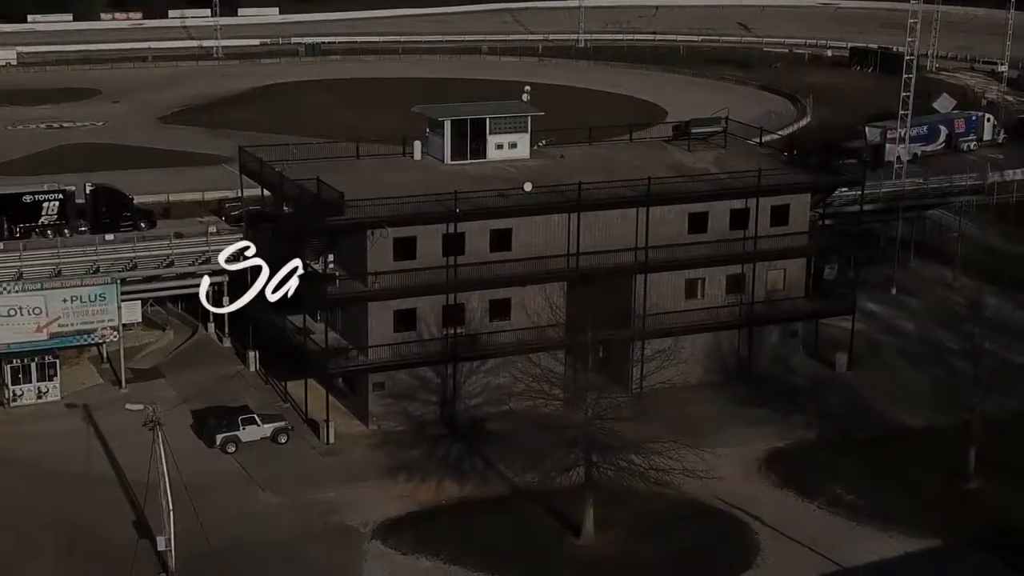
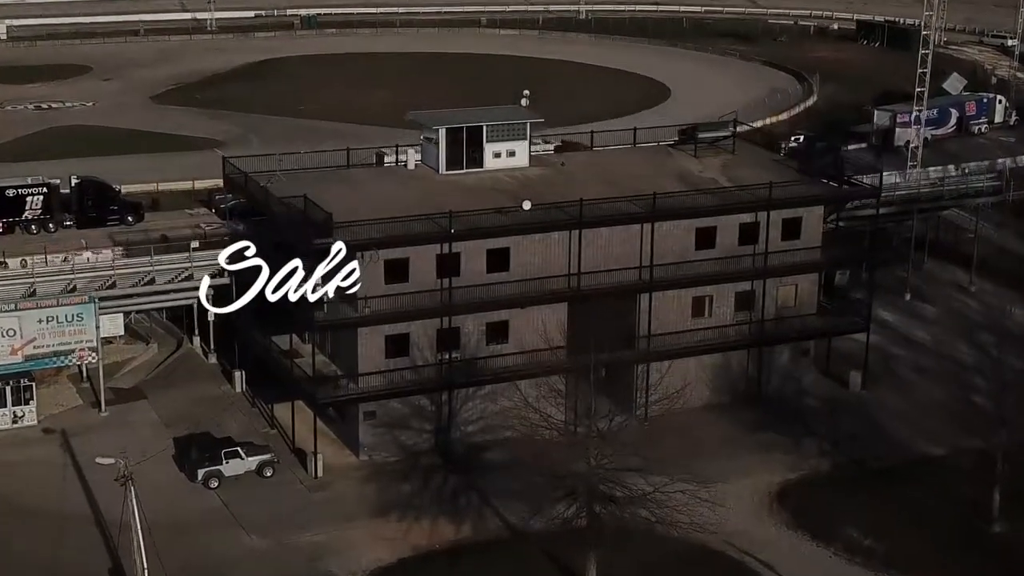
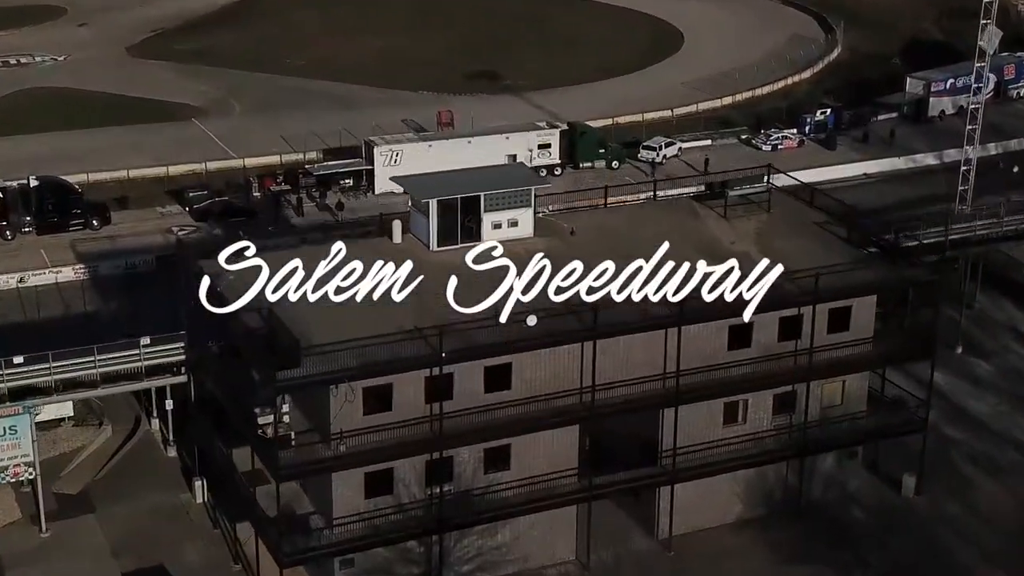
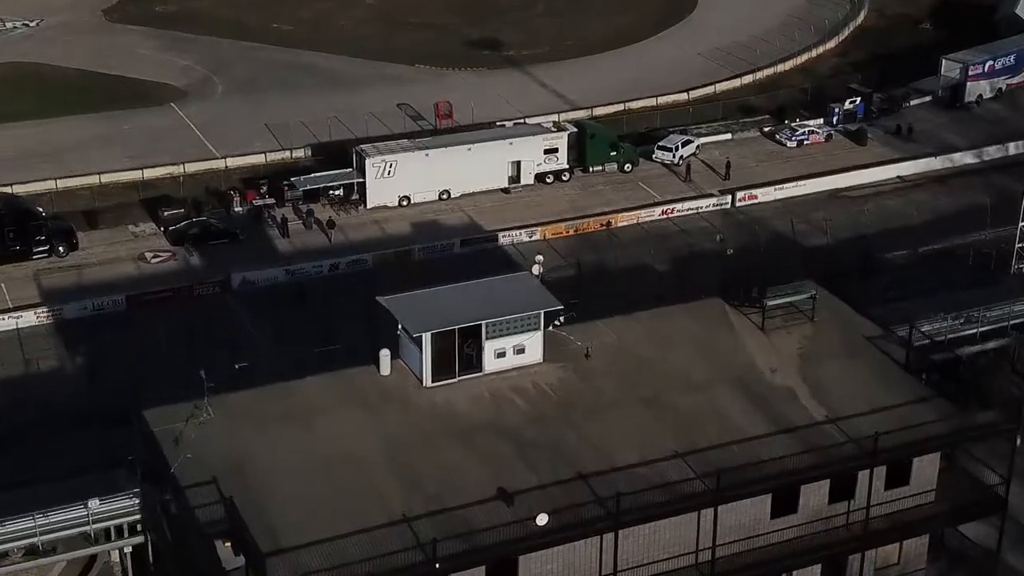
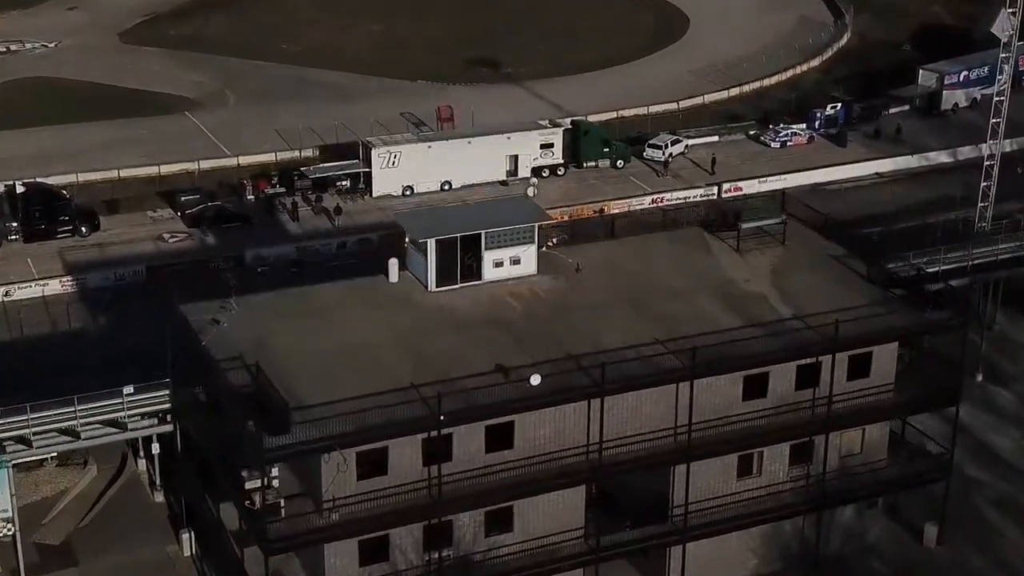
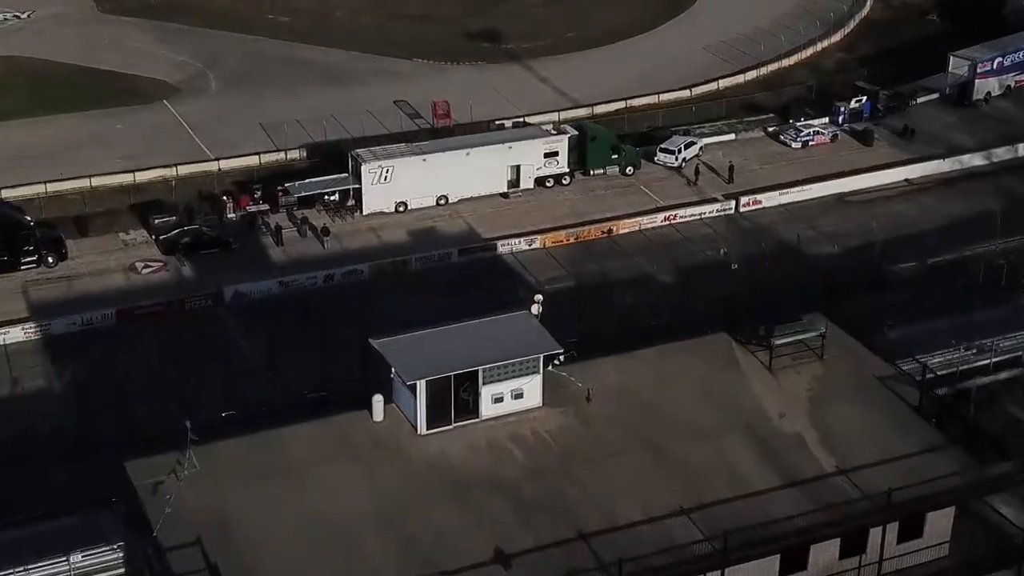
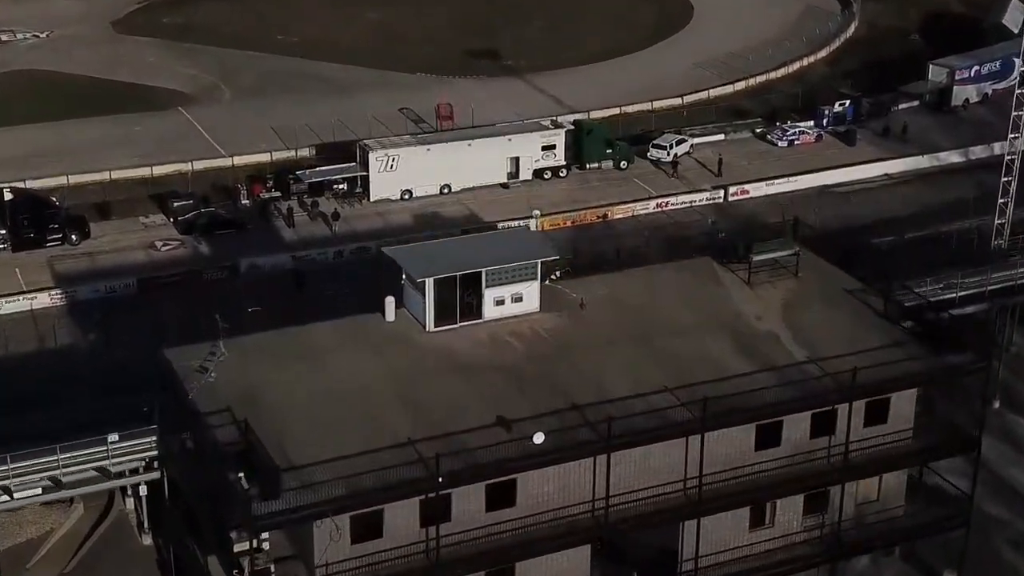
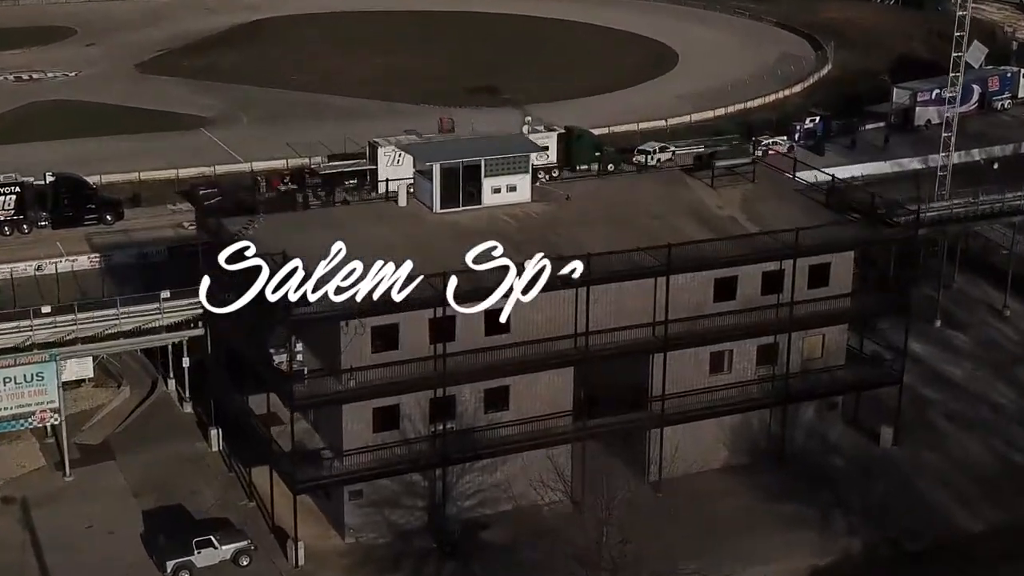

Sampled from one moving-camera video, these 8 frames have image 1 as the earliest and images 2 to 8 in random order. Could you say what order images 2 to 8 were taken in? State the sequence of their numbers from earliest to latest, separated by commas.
2, 8, 3, 5, 7, 4, 6
